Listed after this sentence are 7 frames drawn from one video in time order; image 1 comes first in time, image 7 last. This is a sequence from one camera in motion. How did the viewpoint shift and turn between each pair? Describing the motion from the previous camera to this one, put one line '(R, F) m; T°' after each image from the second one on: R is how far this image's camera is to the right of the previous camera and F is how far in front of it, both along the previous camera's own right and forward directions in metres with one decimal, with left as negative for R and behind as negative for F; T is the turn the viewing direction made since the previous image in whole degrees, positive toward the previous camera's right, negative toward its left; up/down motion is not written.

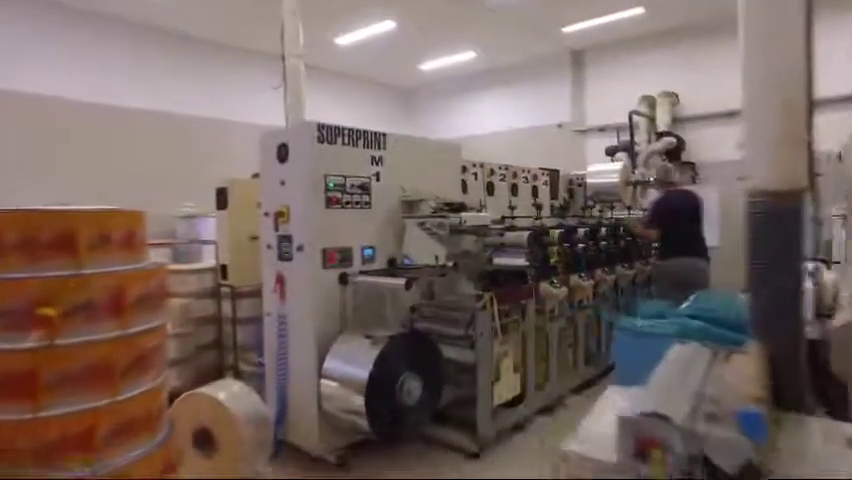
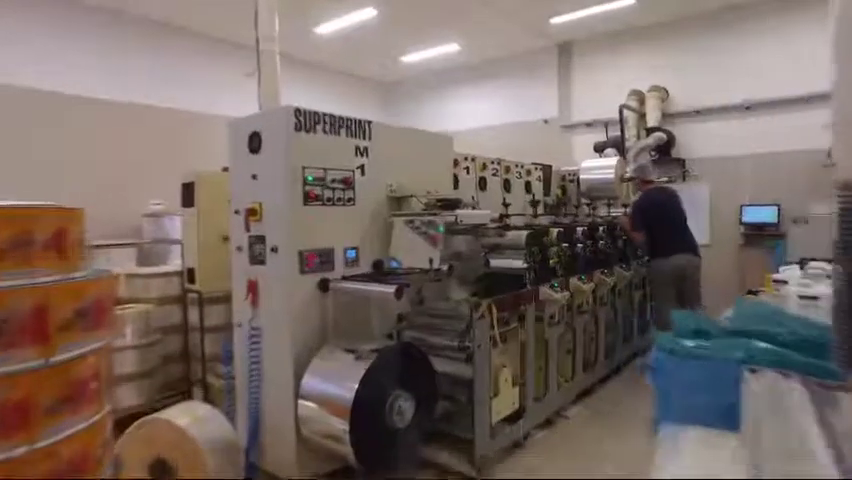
(-0.1, +0.3) m; +2°
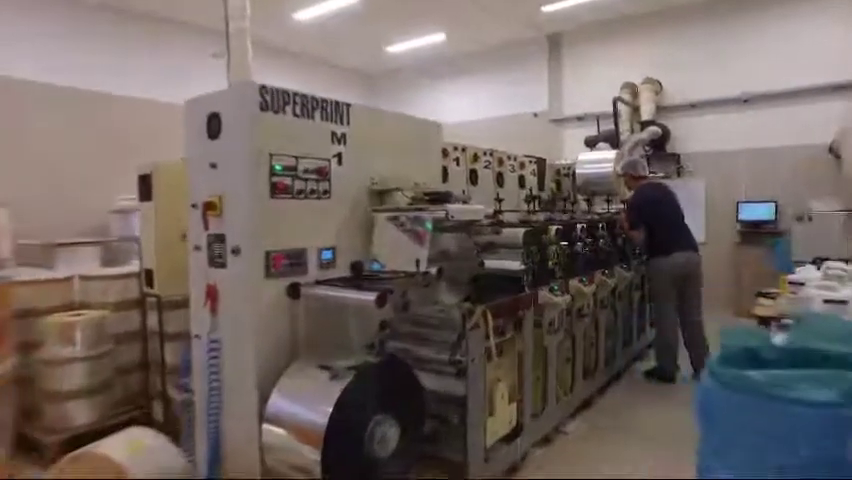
(0.0, +0.3) m; +2°
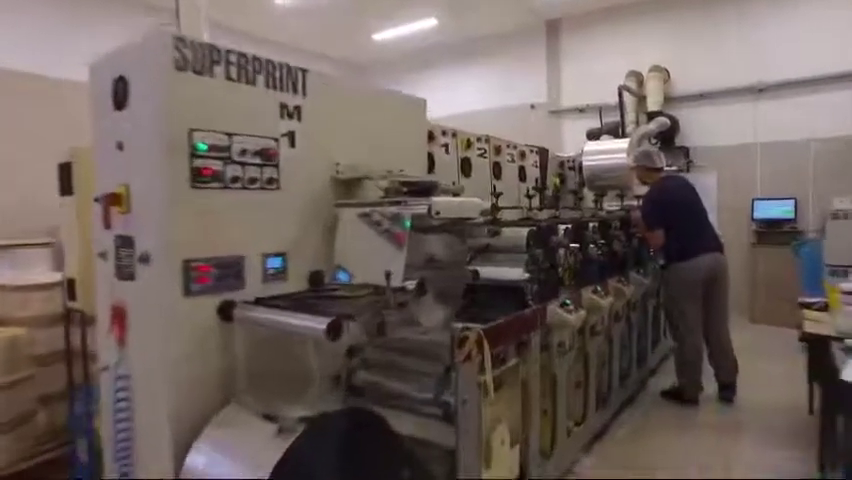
(+0.1, +0.6) m; +1°
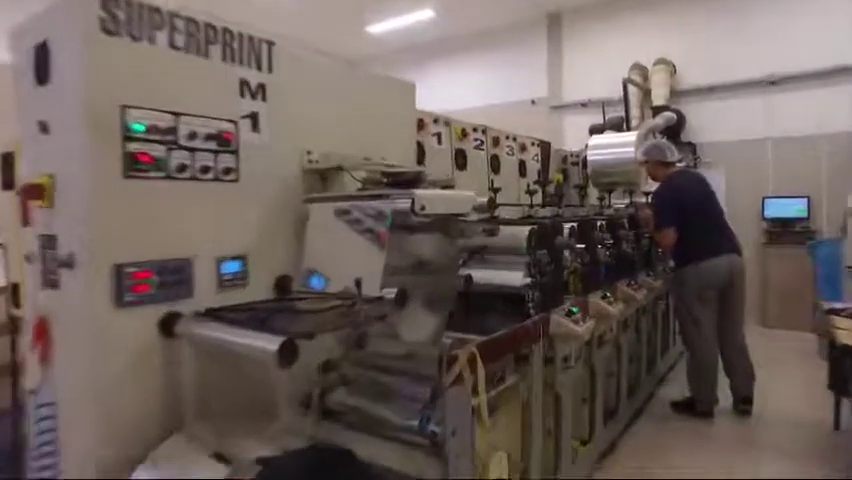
(0.0, +0.3) m; 0°
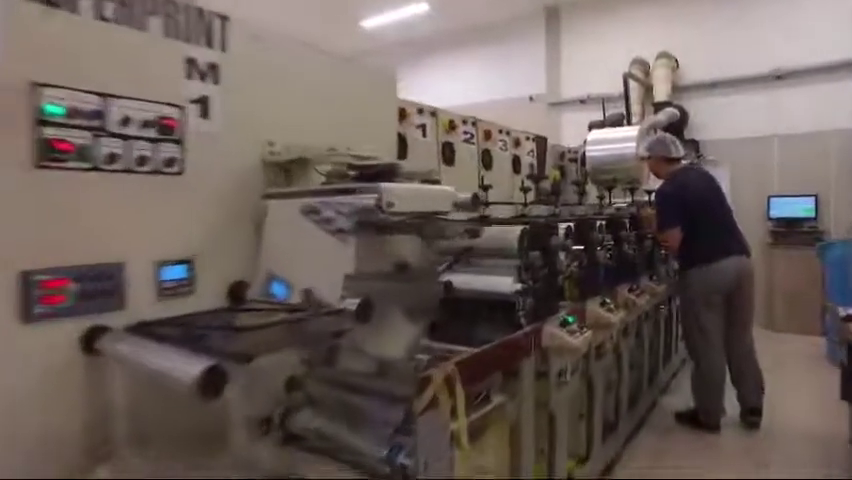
(+0.1, +0.2) m; 0°
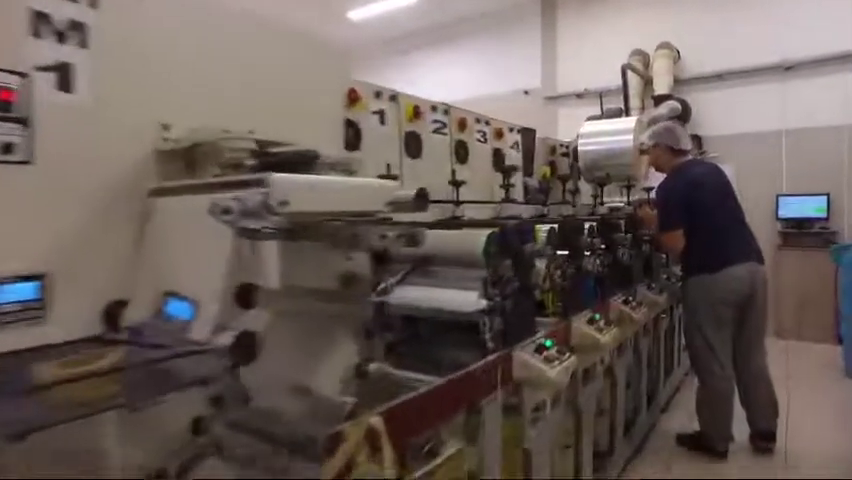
(+0.2, +0.3) m; 0°
